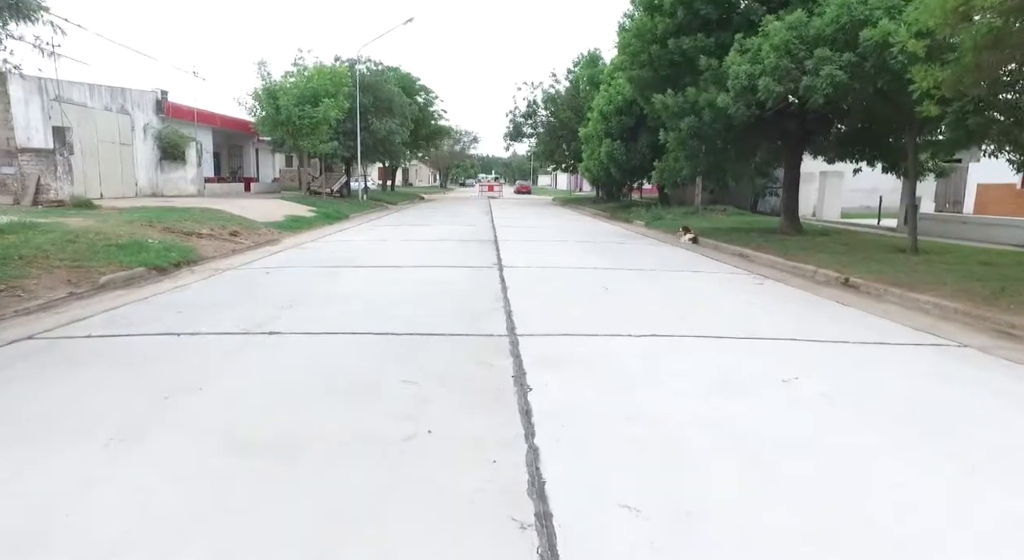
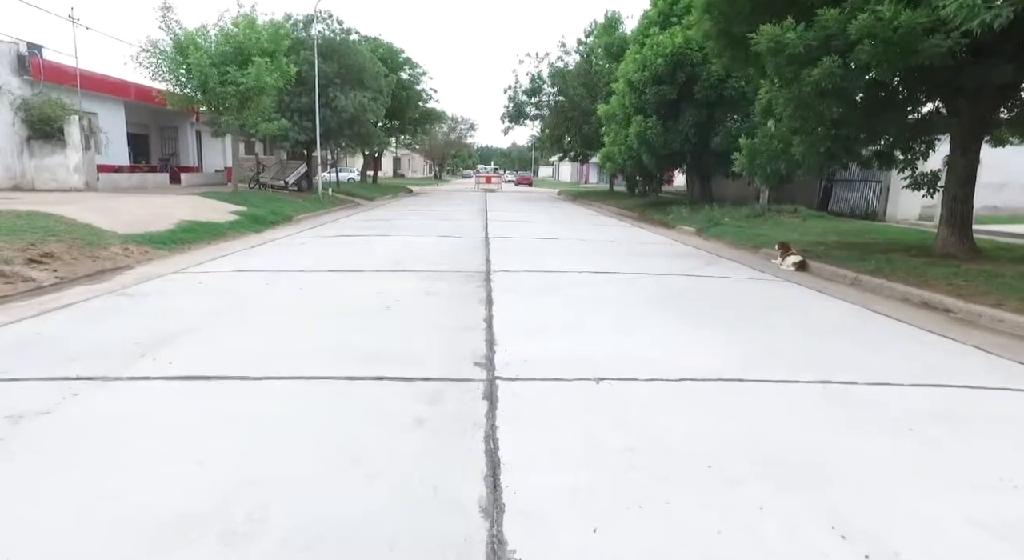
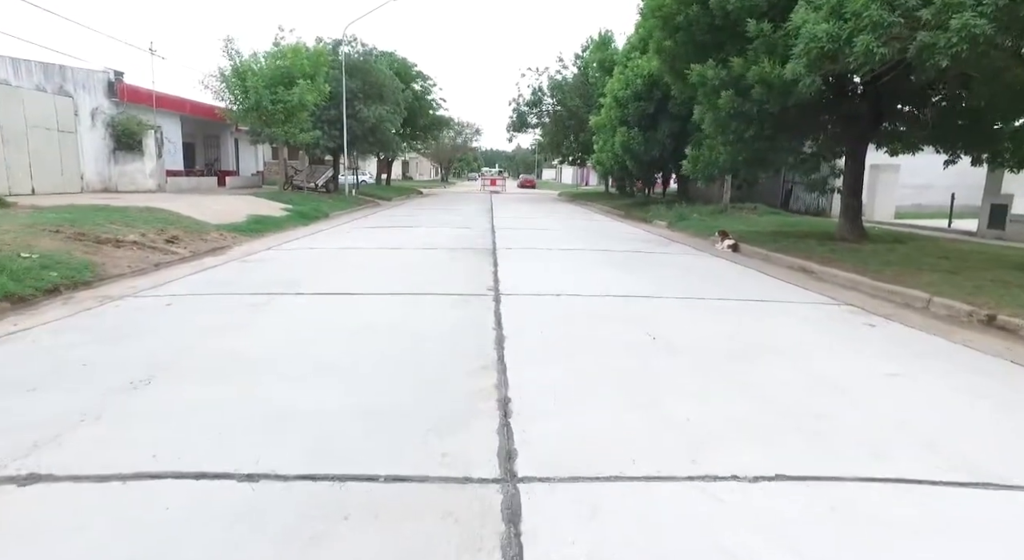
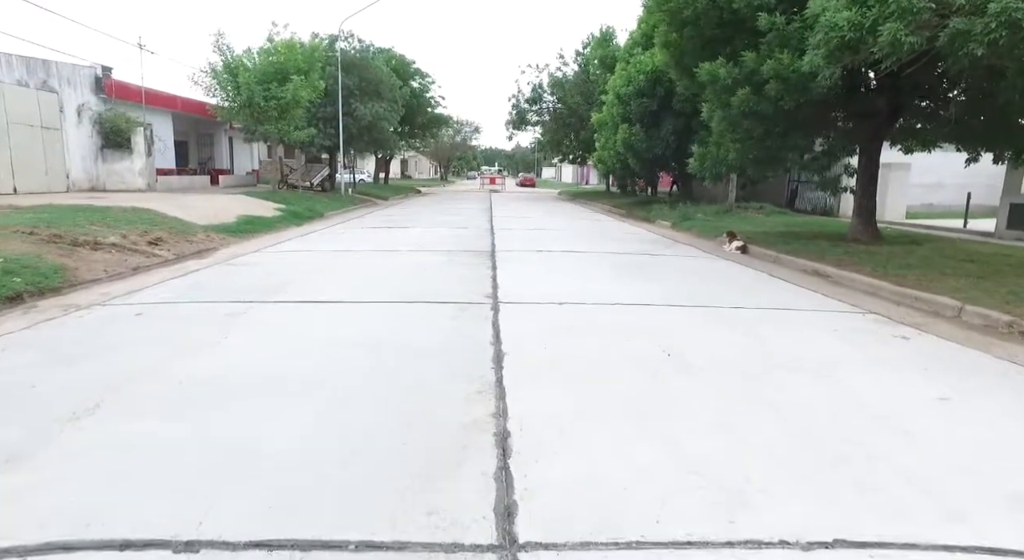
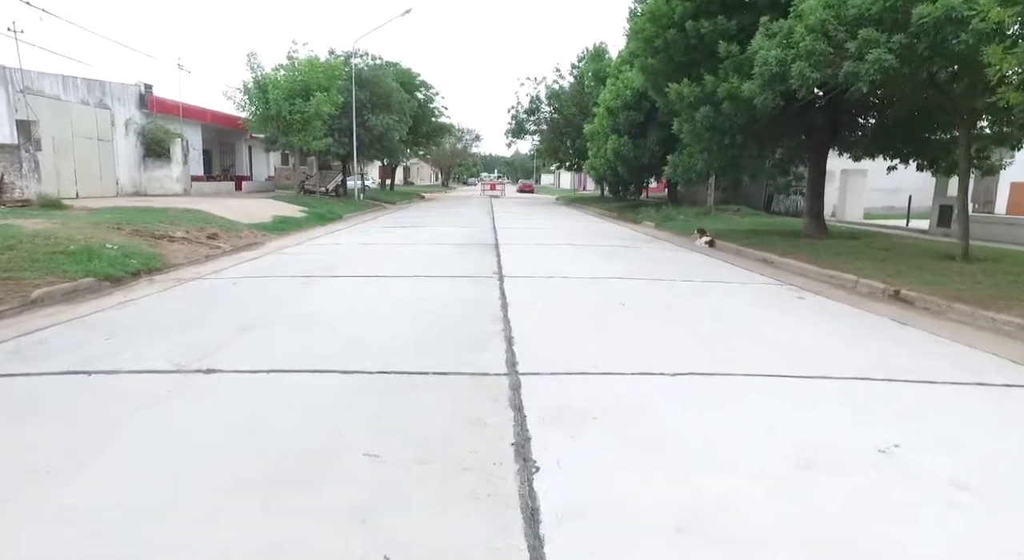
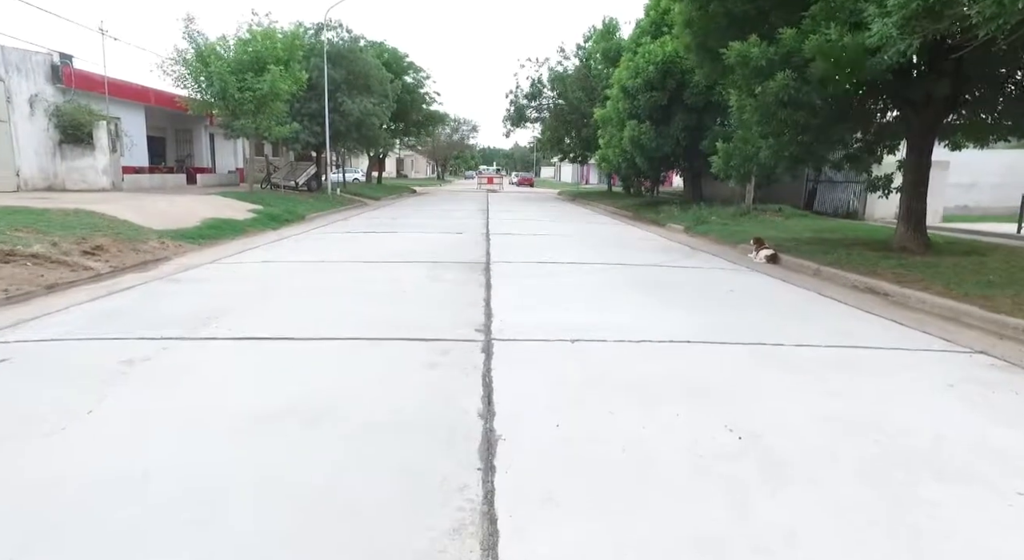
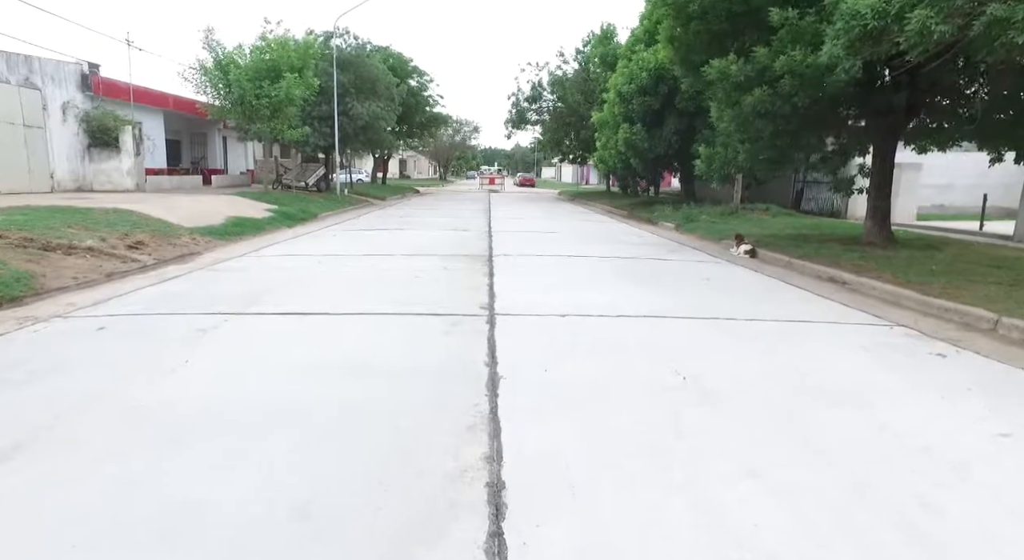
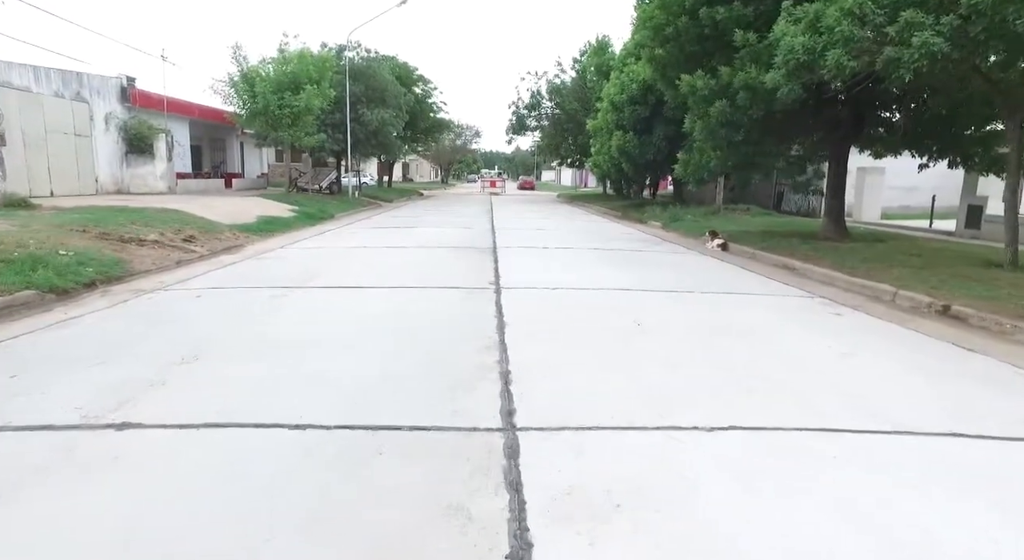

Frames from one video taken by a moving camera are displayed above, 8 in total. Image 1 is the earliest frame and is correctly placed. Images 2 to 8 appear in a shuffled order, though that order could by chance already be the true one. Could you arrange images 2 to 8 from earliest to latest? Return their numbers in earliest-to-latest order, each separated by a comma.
5, 8, 3, 4, 7, 6, 2
